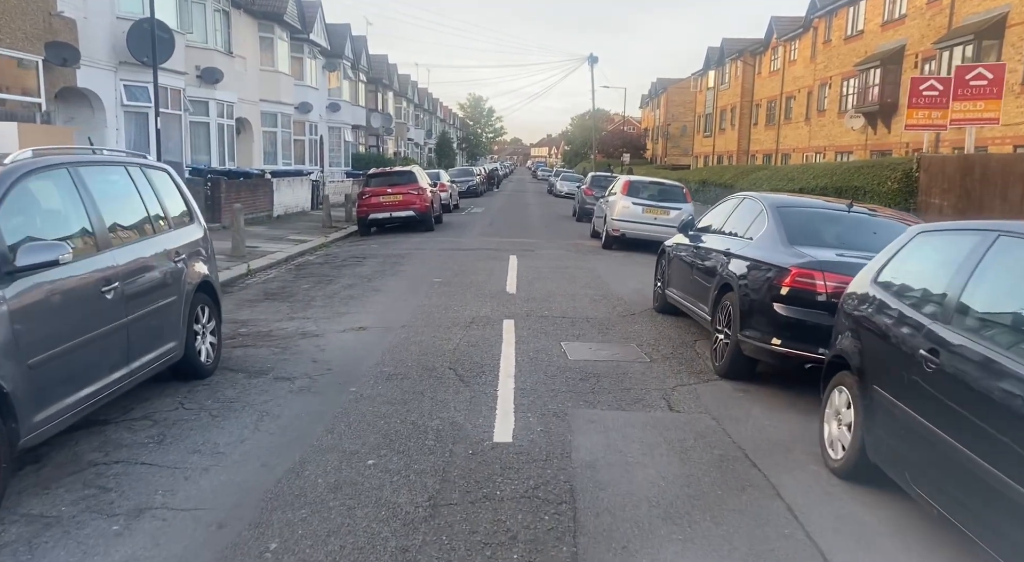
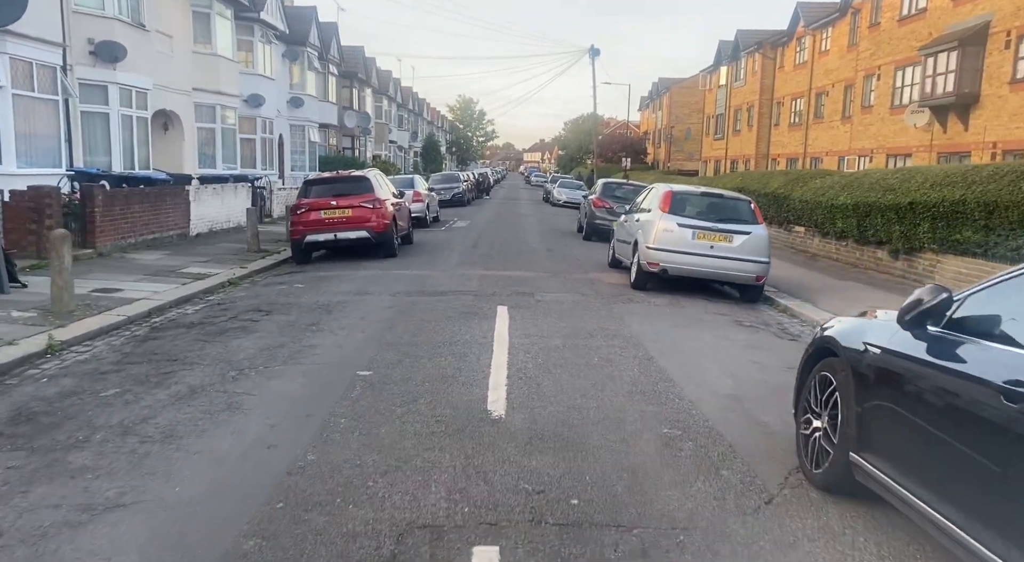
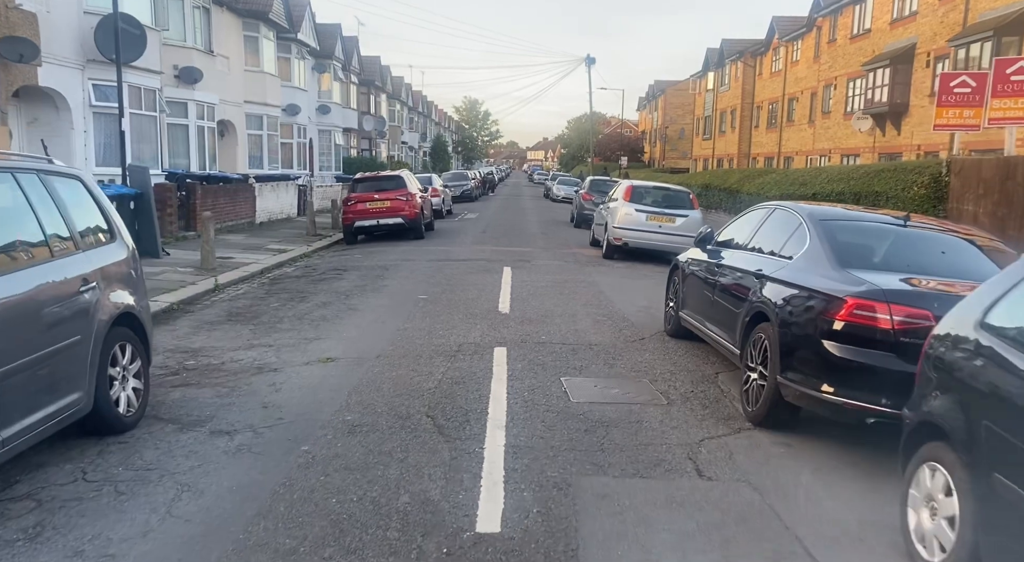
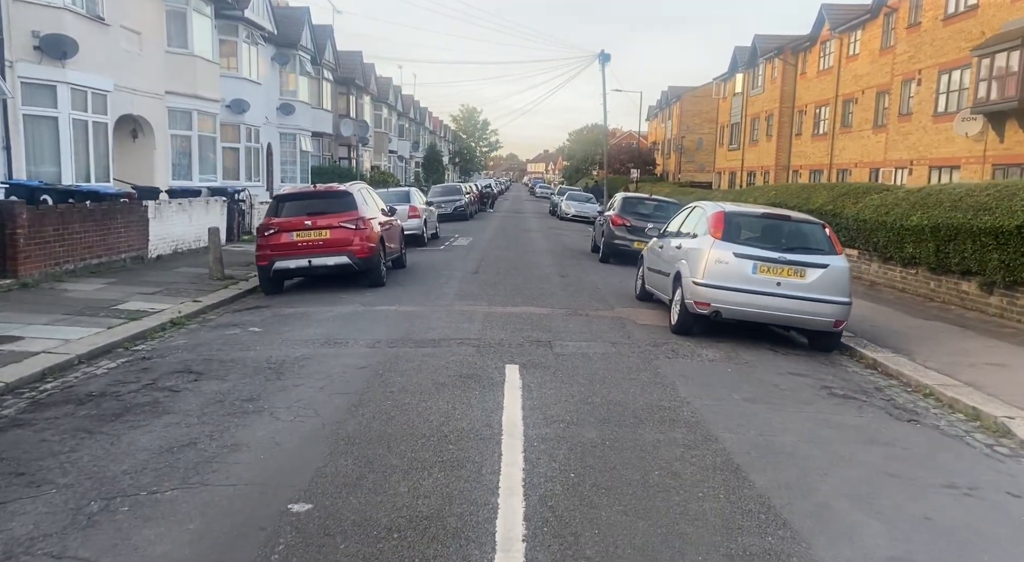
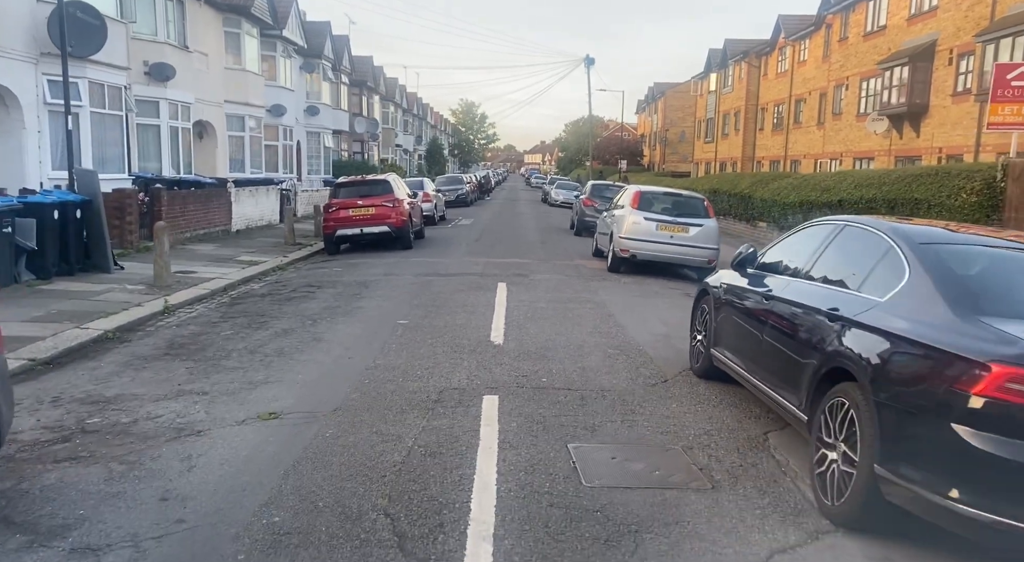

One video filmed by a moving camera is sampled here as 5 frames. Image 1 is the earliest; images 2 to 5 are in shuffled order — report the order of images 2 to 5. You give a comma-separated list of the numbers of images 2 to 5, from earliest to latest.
3, 5, 2, 4
